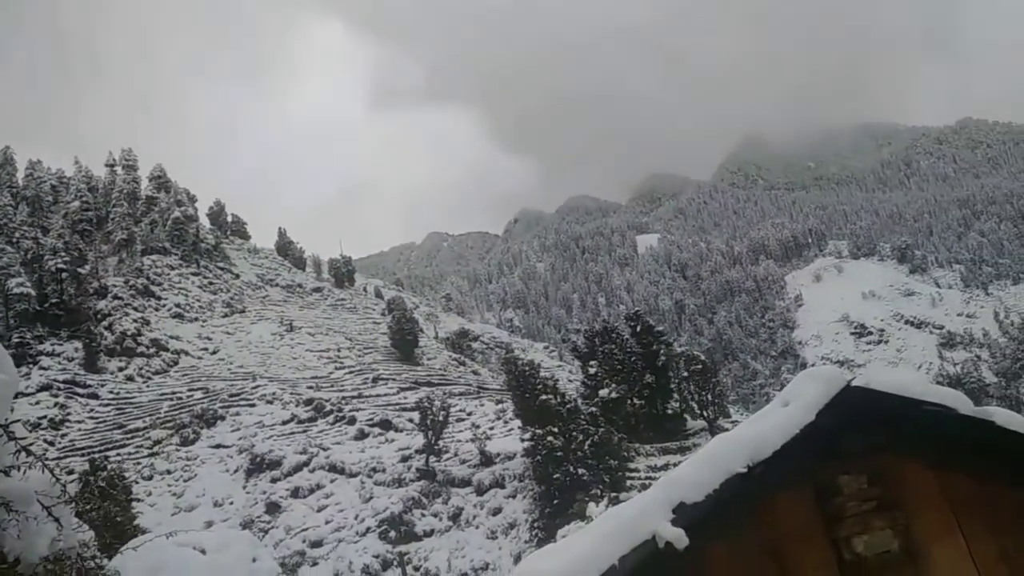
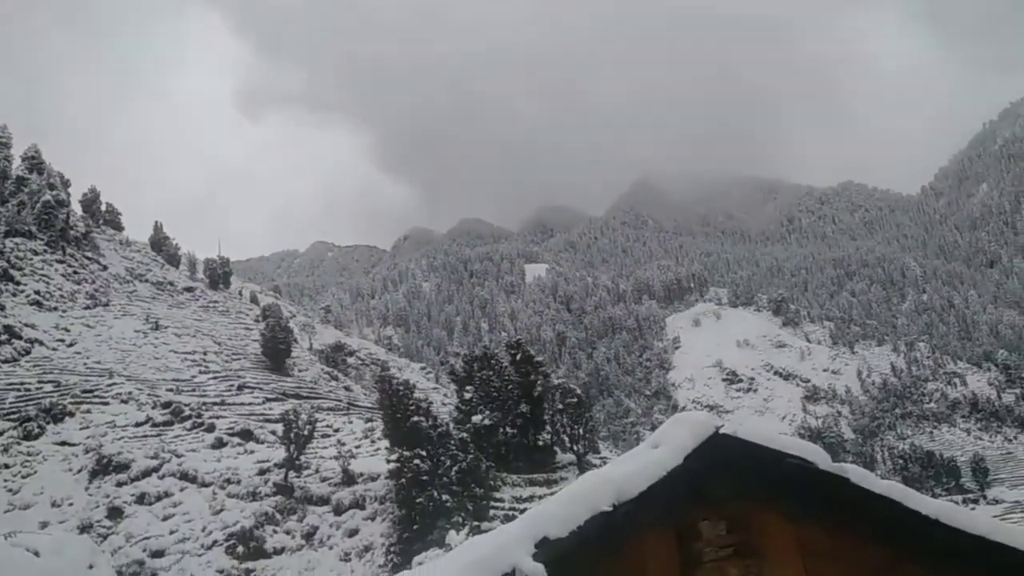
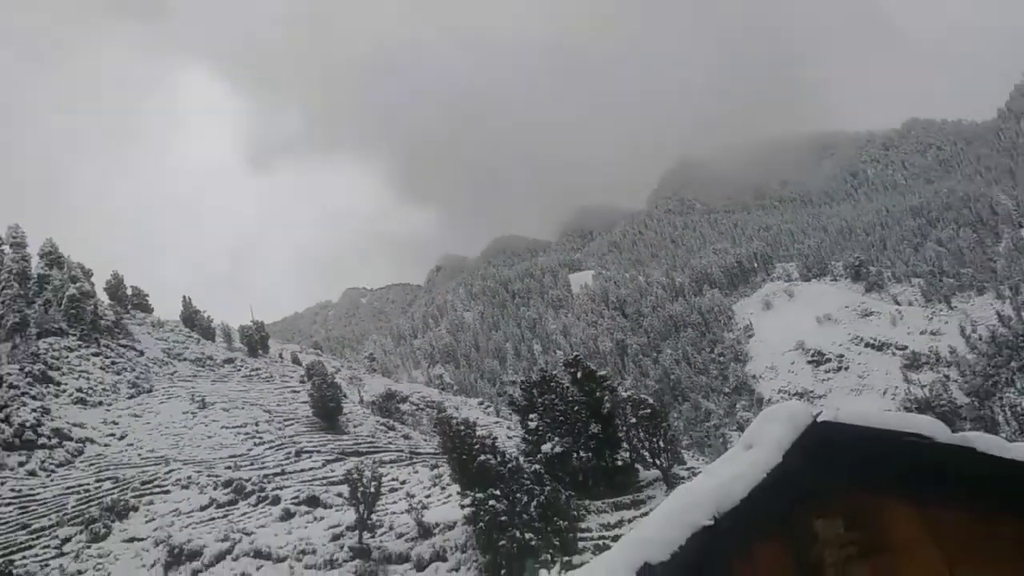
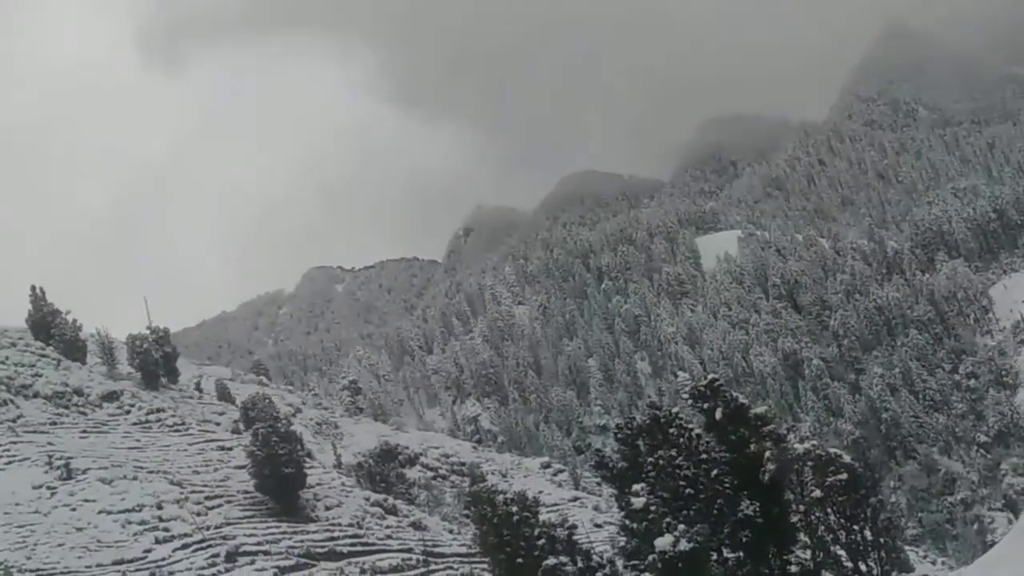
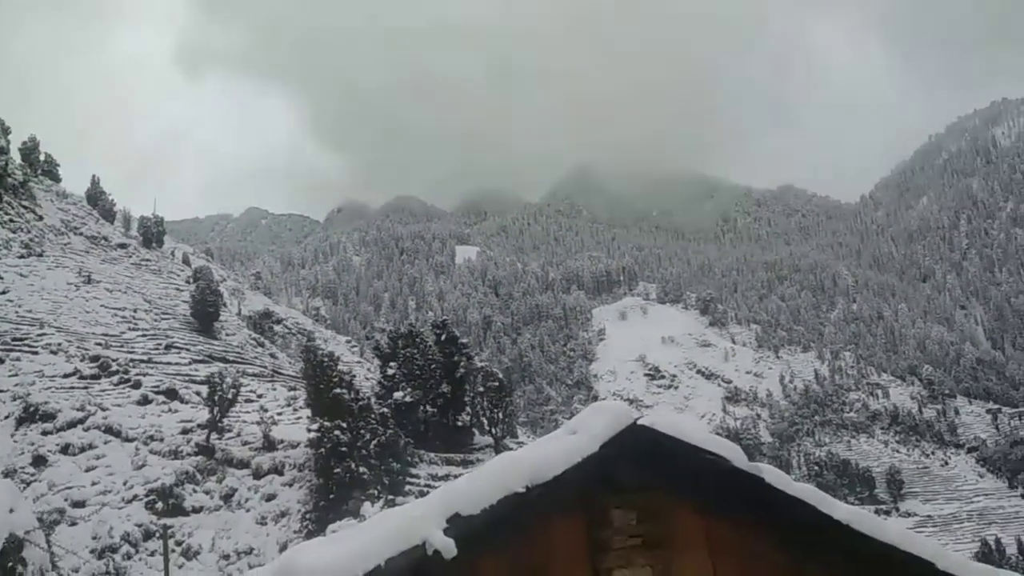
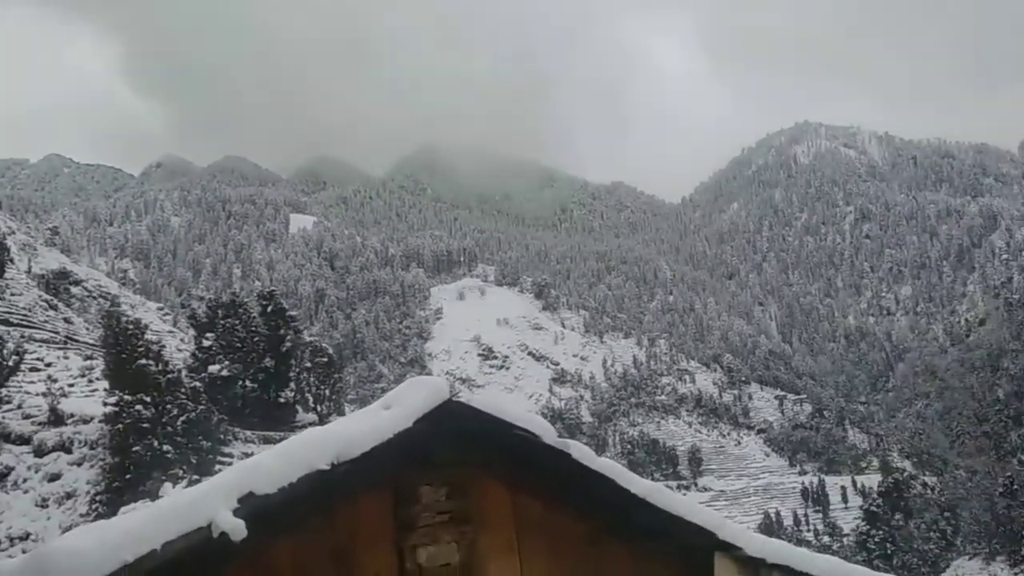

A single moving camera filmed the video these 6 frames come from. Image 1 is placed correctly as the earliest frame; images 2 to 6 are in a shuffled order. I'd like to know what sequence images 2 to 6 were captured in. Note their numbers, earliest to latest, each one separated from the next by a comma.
4, 3, 2, 5, 6
